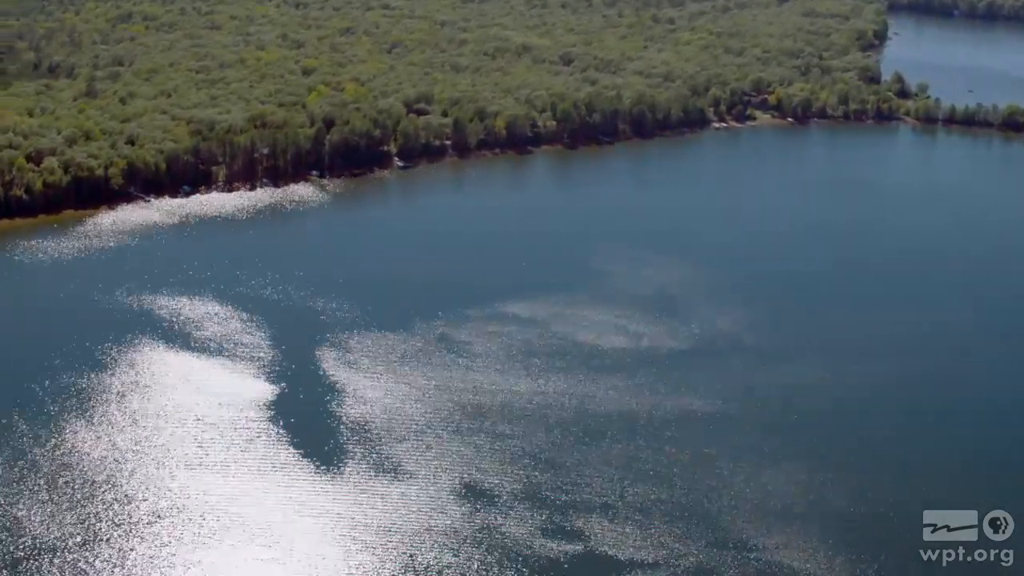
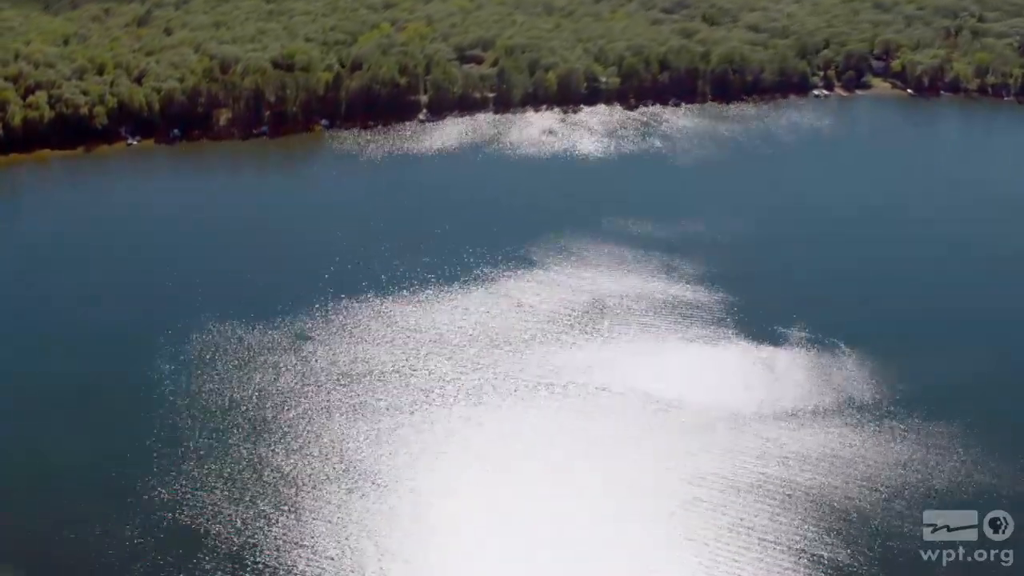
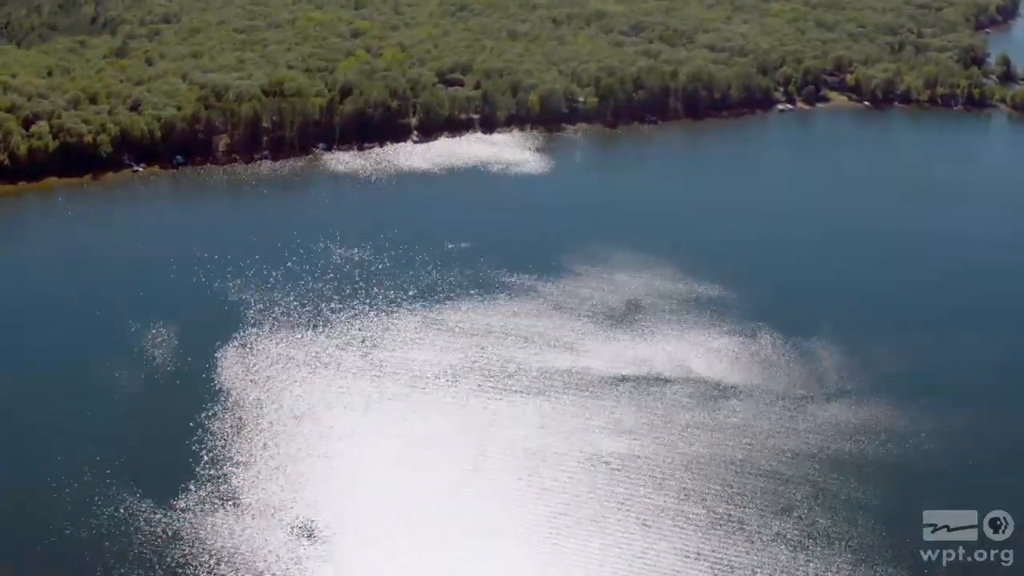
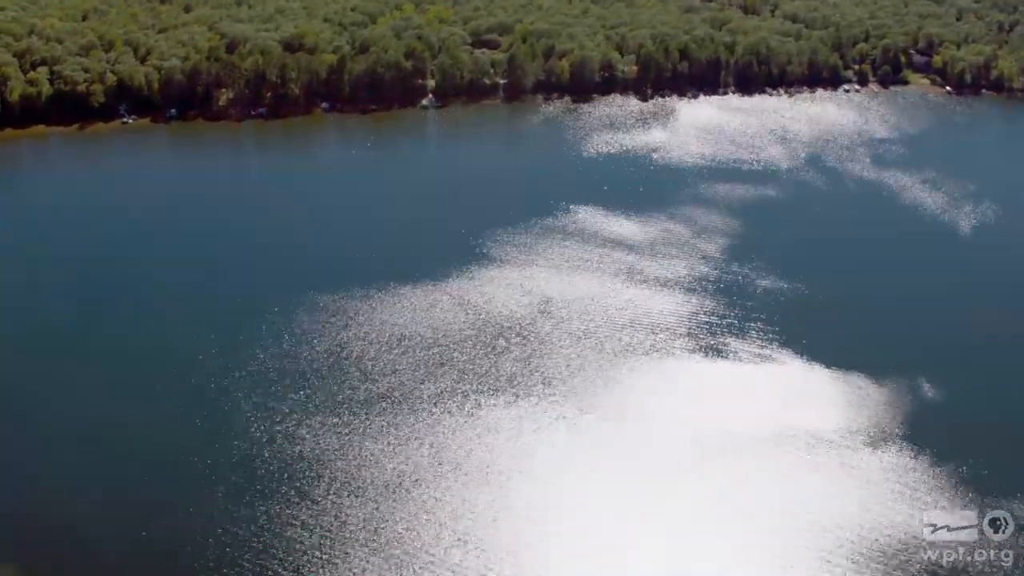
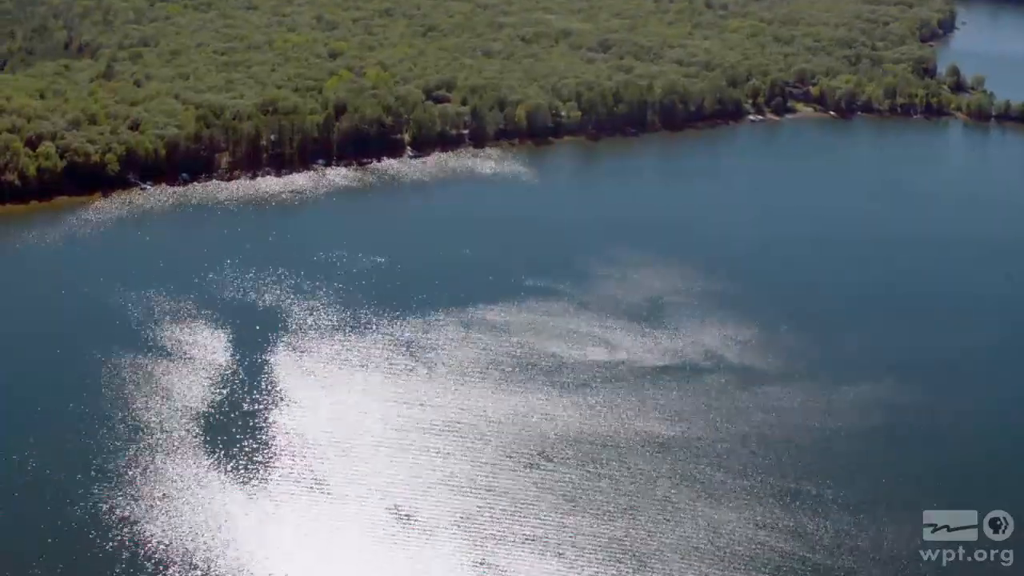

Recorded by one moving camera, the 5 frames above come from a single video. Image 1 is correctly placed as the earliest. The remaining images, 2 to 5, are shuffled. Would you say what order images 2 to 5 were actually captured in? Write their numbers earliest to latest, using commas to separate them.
5, 3, 2, 4
